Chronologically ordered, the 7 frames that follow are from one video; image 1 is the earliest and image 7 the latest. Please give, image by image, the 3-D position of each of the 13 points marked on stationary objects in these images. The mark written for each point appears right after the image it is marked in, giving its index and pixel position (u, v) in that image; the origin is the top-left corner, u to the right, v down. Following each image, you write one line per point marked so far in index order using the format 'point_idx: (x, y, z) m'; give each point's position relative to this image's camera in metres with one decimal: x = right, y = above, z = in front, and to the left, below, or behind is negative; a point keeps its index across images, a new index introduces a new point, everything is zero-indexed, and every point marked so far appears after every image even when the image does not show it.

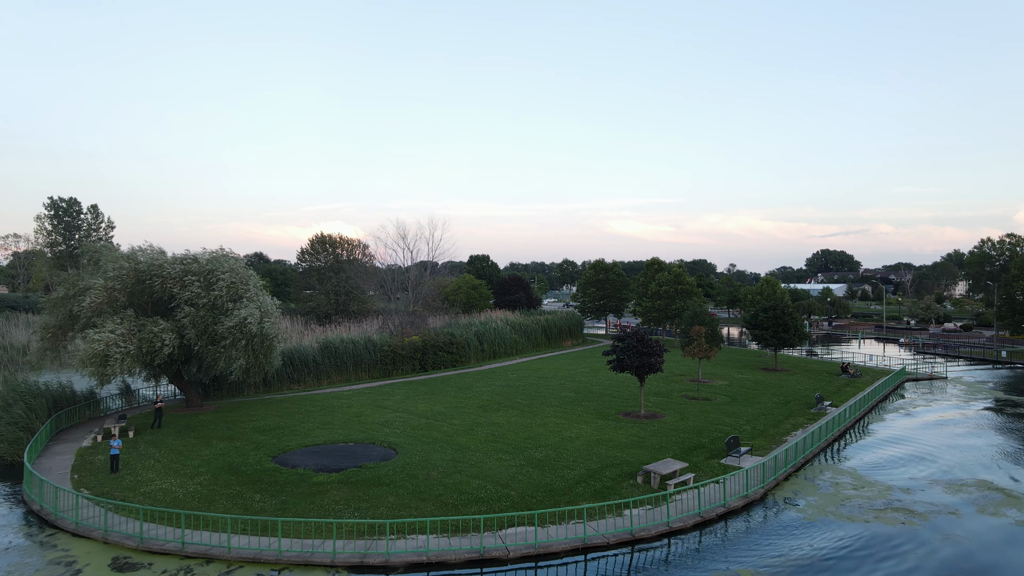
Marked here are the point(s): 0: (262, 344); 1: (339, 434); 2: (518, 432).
0: (-8.8, -2.0, +19.7) m
1: (-5.4, -4.6, +17.5) m
2: (+0.2, -5.0, +19.8) m
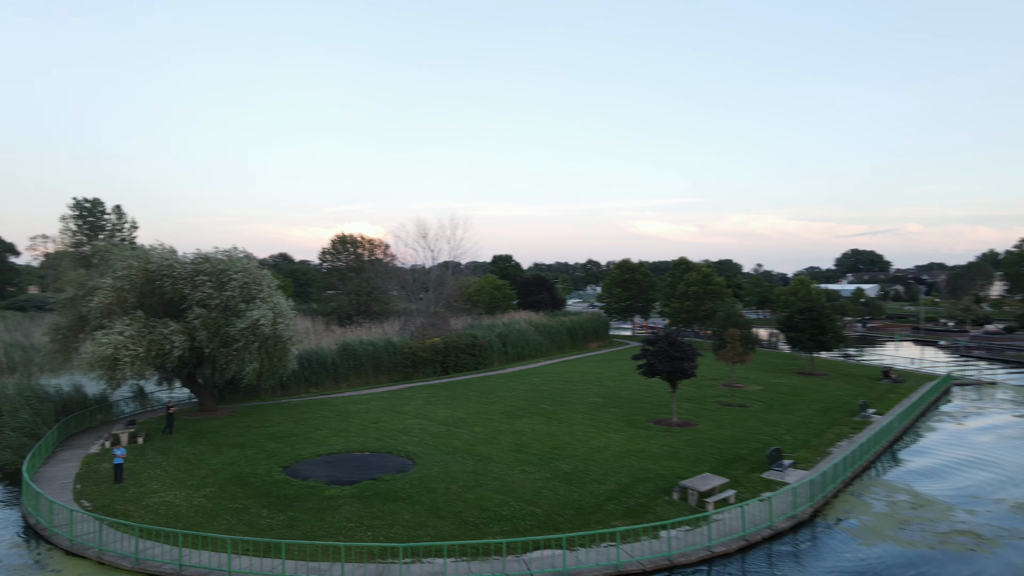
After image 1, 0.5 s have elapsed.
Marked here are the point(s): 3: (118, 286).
0: (-8.0, -2.0, +18.9) m
1: (-4.7, -4.6, +16.6) m
2: (+1.0, -5.0, +18.7) m
3: (-12.4, +0.1, +17.4) m
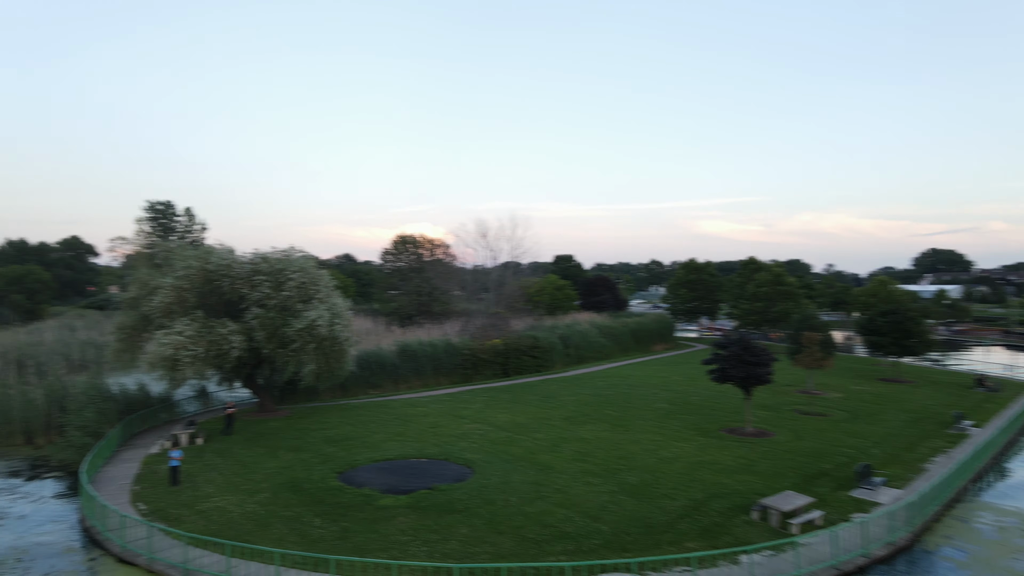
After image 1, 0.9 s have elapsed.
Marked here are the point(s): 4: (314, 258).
0: (-6.0, -2.0, +18.6) m
1: (-2.9, -4.6, +15.9) m
2: (+3.0, -5.0, +17.4) m
3: (-10.5, +0.1, +17.6) m
4: (-7.0, +1.1, +19.8) m
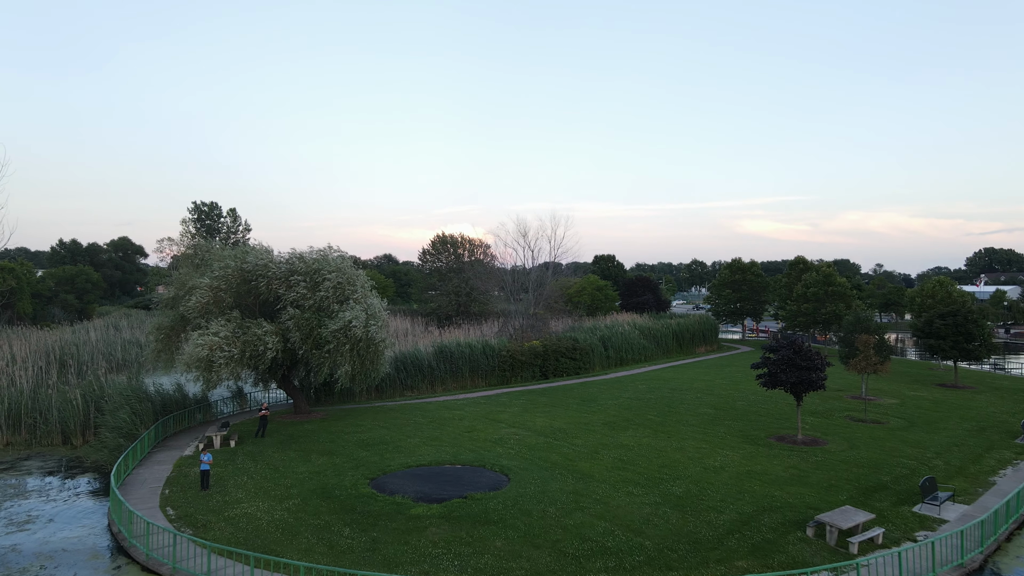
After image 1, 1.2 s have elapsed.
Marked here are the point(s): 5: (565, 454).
0: (-4.7, -2.0, +18.2) m
1: (-1.9, -4.6, +15.4) m
2: (+4.1, -5.0, +16.5) m
3: (-9.4, 0.0, +17.5) m
4: (-5.7, +1.1, +19.5) m
5: (+1.5, -4.8, +15.9) m
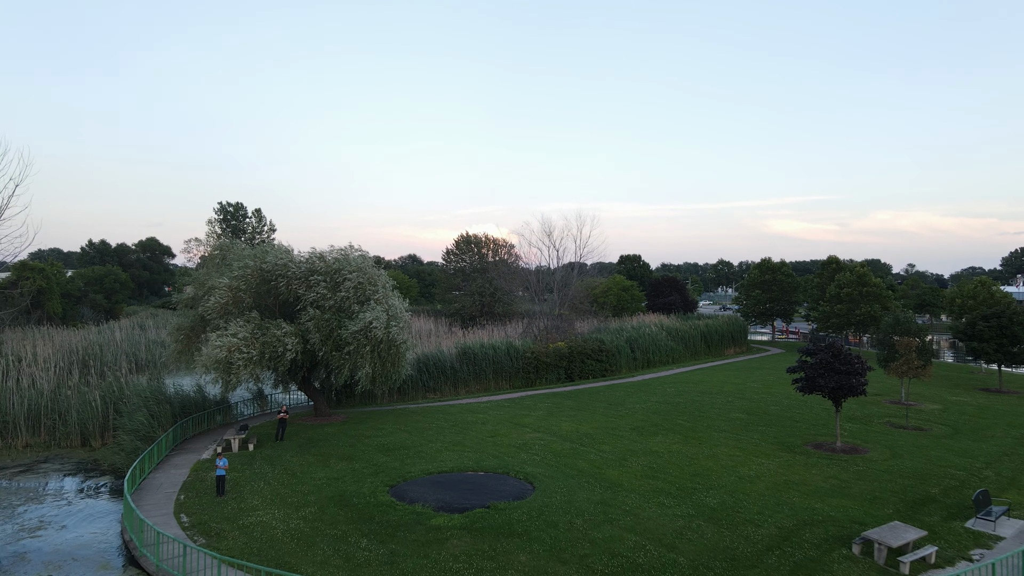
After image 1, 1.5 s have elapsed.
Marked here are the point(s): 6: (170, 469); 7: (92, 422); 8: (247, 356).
0: (-4.0, -2.0, +17.8) m
1: (-1.2, -4.6, +14.8) m
2: (+4.8, -5.0, +15.7) m
3: (-8.6, 0.0, +17.2) m
4: (-4.9, +1.1, +19.1) m
5: (+2.2, -4.8, +15.2) m
6: (-8.4, -4.5, +13.6) m
7: (-11.8, -3.8, +15.6) m
8: (-7.7, -2.0, +16.0) m
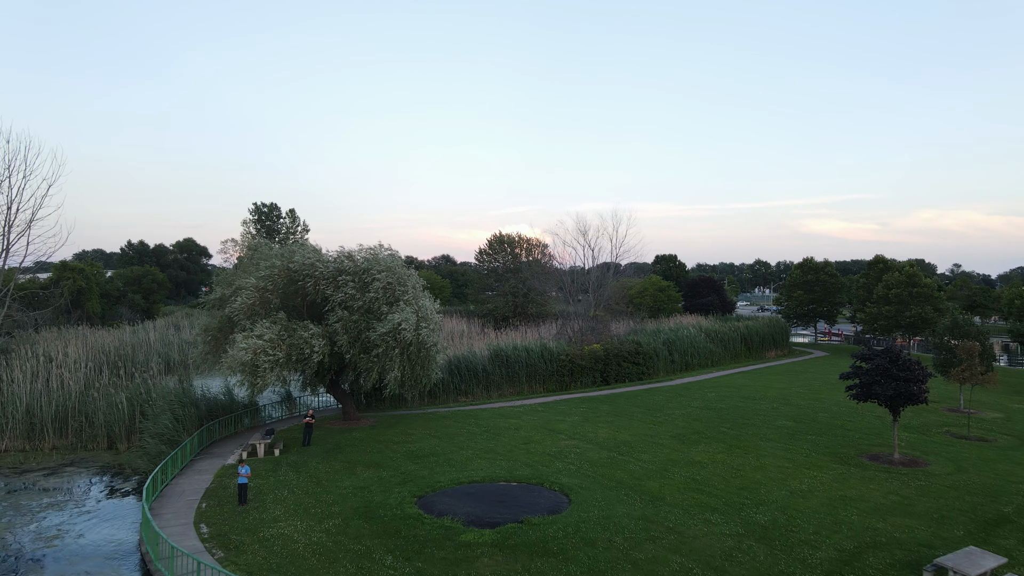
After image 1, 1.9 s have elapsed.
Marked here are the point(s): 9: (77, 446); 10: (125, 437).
0: (-3.0, -2.0, +17.2) m
1: (-0.3, -4.6, +14.1) m
2: (+5.7, -5.0, +14.6) m
3: (-7.7, 0.0, +16.9) m
4: (-3.8, +1.0, +18.5) m
5: (+3.1, -4.8, +14.3) m
6: (-7.6, -4.5, +13.3) m
7: (-10.9, -3.8, +15.4) m
8: (-6.8, -2.0, +15.6) m
9: (-12.2, -4.4, +15.6) m
10: (-10.8, -4.1, +15.5) m
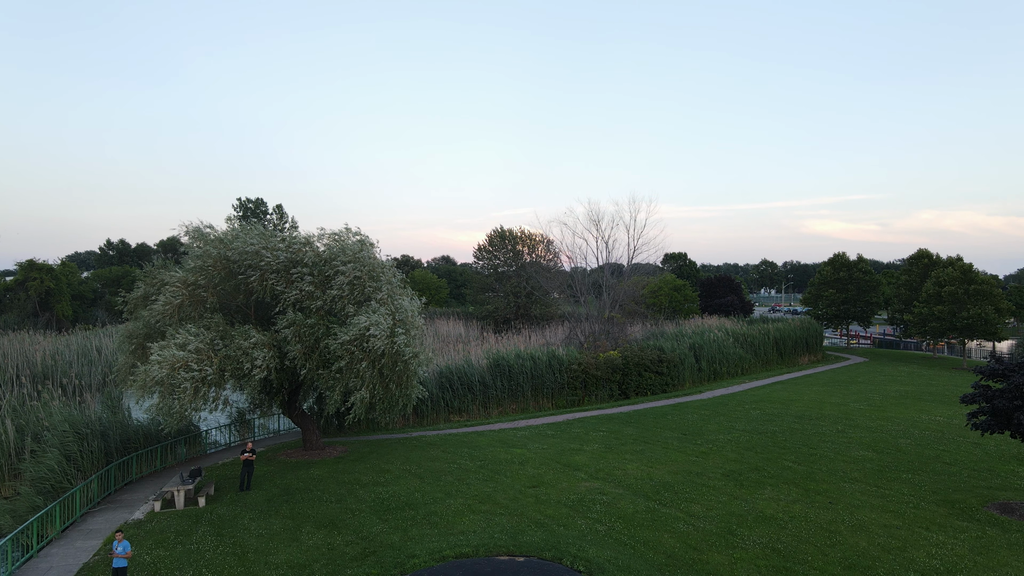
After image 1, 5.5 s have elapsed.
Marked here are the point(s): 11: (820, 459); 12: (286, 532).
0: (-2.8, -1.9, +13.3) m
1: (-0.2, -4.5, +10.2) m
2: (+5.8, -4.8, +10.6) m
3: (-7.5, +0.1, +13.1) m
4: (-3.7, +1.2, +14.7) m
5: (+3.2, -4.6, +10.3) m
6: (-7.5, -4.3, +9.5) m
7: (-10.8, -3.7, +11.6) m
8: (-6.6, -1.9, +11.8) m
9: (-12.1, -4.3, +11.9) m
10: (-10.7, -4.0, +11.7) m
11: (+8.4, -4.8, +14.9) m
12: (-4.1, -4.4, +10.1) m
